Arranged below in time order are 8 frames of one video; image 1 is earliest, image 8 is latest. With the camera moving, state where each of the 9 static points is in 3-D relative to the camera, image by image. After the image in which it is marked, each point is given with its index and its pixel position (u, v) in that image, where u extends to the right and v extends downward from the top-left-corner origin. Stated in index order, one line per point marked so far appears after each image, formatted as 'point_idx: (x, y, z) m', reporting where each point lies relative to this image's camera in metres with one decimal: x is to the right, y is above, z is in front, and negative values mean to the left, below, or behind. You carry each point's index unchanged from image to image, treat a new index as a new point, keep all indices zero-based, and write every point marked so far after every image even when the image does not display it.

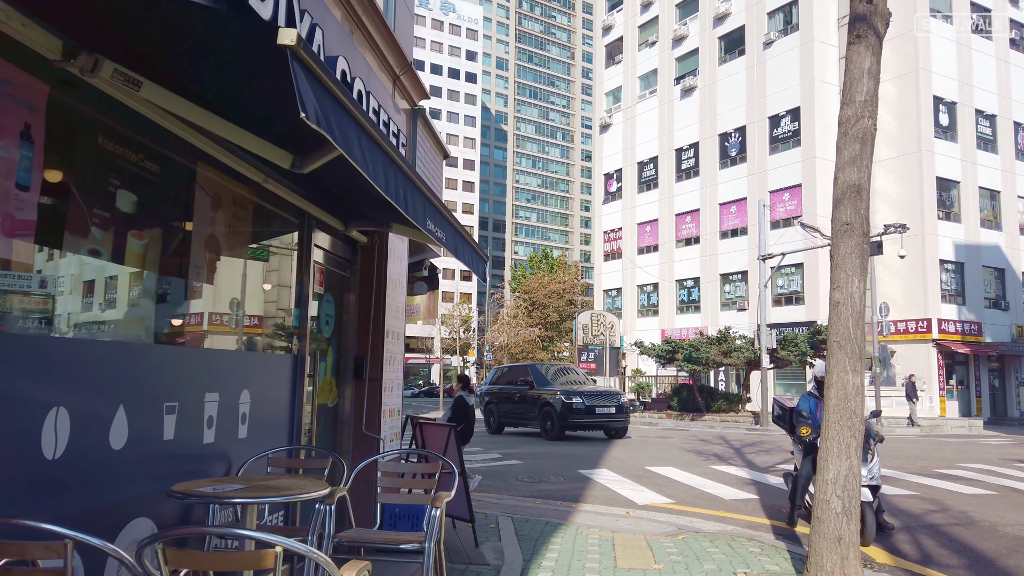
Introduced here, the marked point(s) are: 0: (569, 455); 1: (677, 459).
0: (+1.2, -3.6, +15.9) m
1: (+3.4, -3.5, +15.2) m
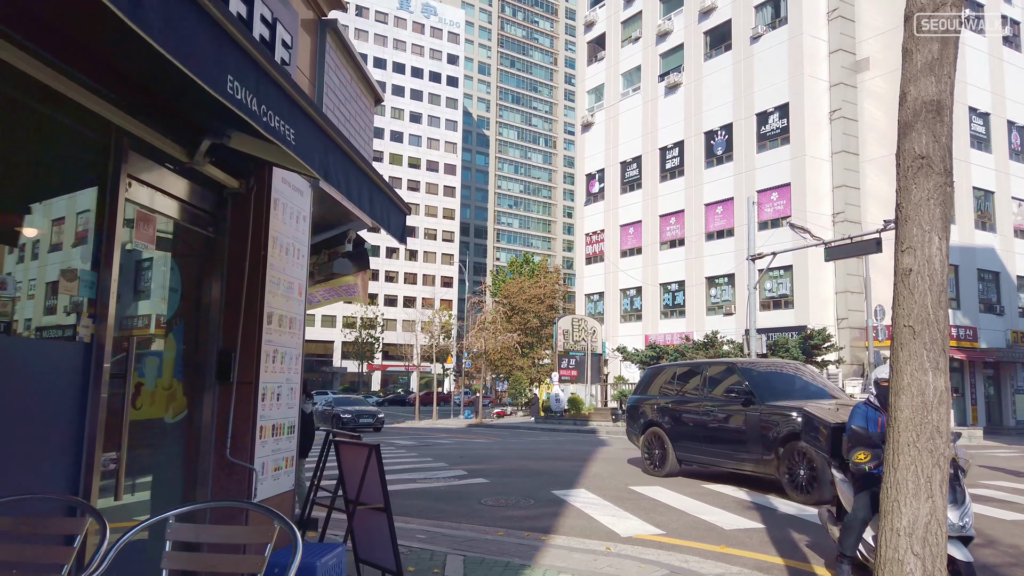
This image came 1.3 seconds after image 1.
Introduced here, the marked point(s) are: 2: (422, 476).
0: (+0.6, -3.5, +14.0) m
1: (+2.8, -3.4, +13.4) m
2: (-1.7, -3.5, +14.0) m
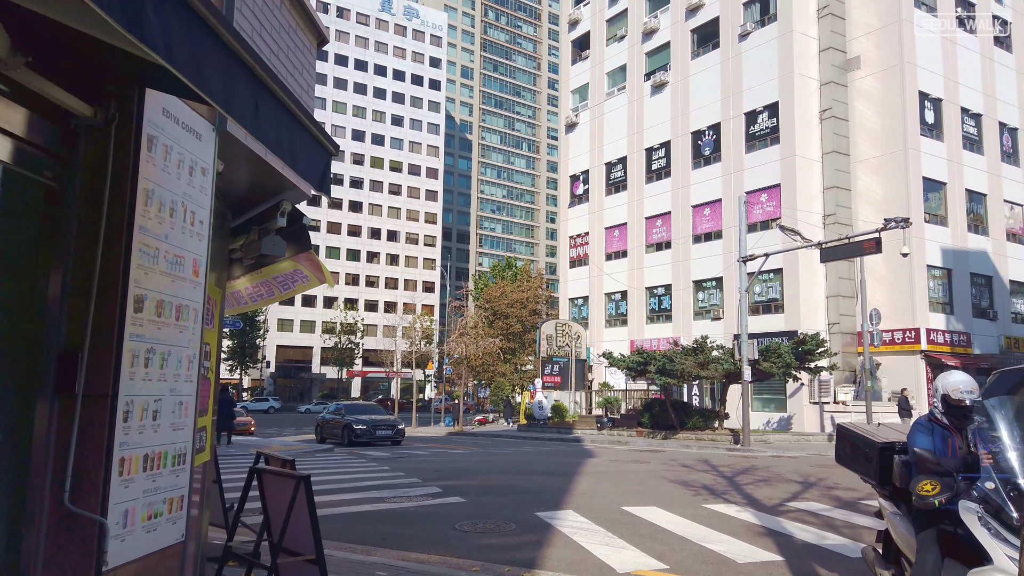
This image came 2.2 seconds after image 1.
0: (+0.3, -3.5, +12.7) m
1: (+2.4, -3.4, +12.1) m
2: (-2.1, -3.5, +12.7) m
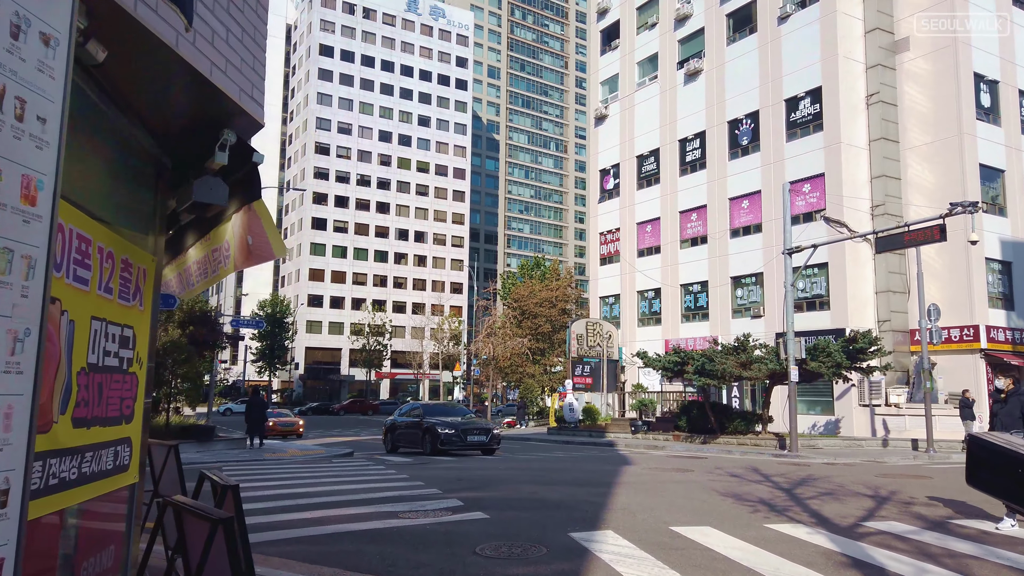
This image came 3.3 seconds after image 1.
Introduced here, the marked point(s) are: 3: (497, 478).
0: (+0.7, -3.3, +11.2) m
1: (+2.9, -3.2, +10.6) m
2: (-1.6, -3.3, +11.3) m
3: (-0.3, -3.6, +14.2) m
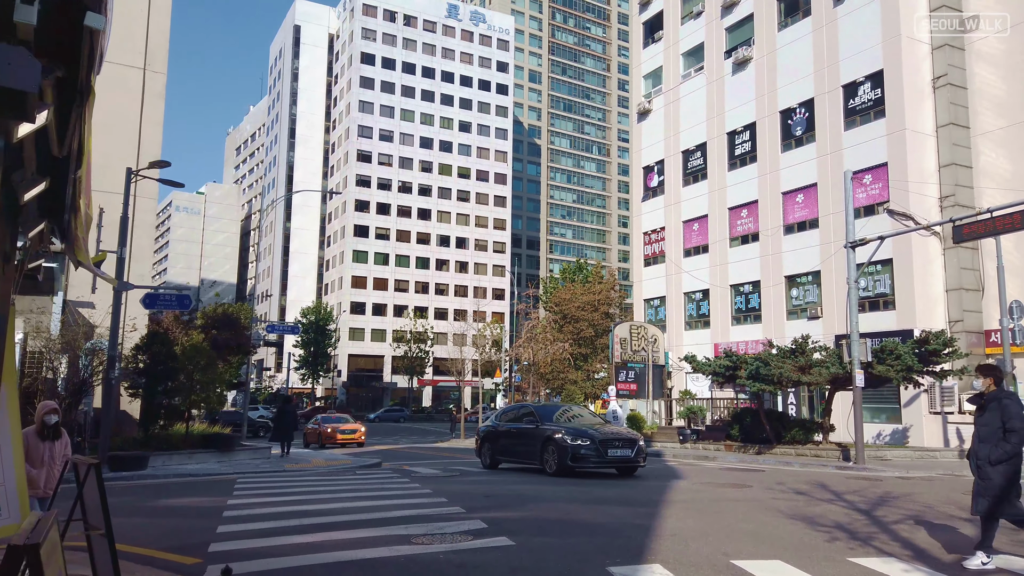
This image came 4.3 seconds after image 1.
0: (+1.1, -3.1, +9.7) m
1: (+3.2, -3.0, +8.9) m
2: (-1.2, -3.2, +9.8) m
3: (+0.3, -3.5, +12.7) m
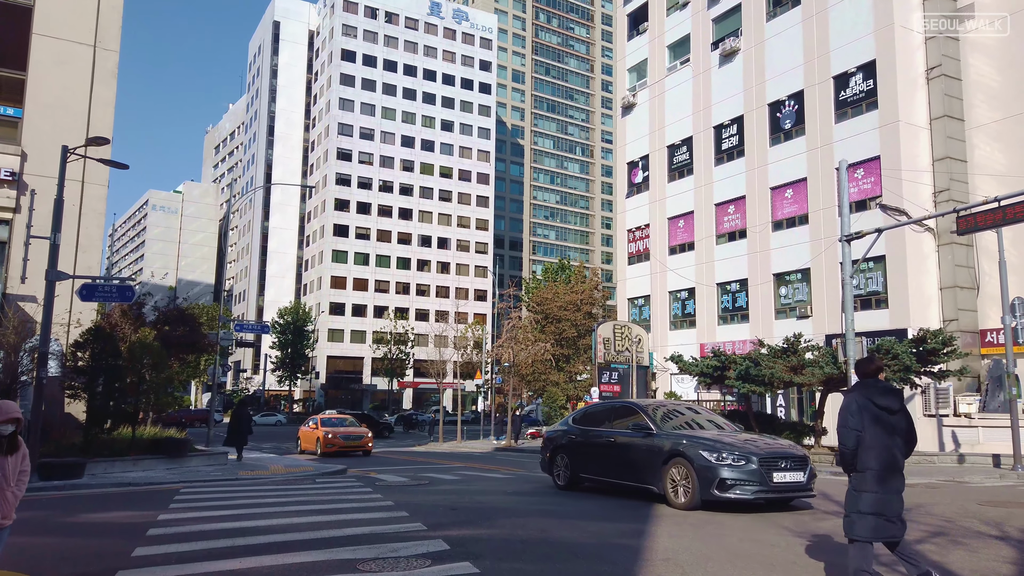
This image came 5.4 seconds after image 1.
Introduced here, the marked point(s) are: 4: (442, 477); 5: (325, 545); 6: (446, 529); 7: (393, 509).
0: (+0.7, -2.9, +8.3) m
1: (+2.9, -2.8, +7.5) m
2: (-1.6, -3.0, +8.4) m
3: (-0.2, -3.3, +11.3) m
4: (-1.6, -4.3, +17.1) m
5: (-2.2, -3.1, +8.9) m
6: (-0.8, -3.1, +9.6) m
7: (-1.8, -3.4, +11.4) m
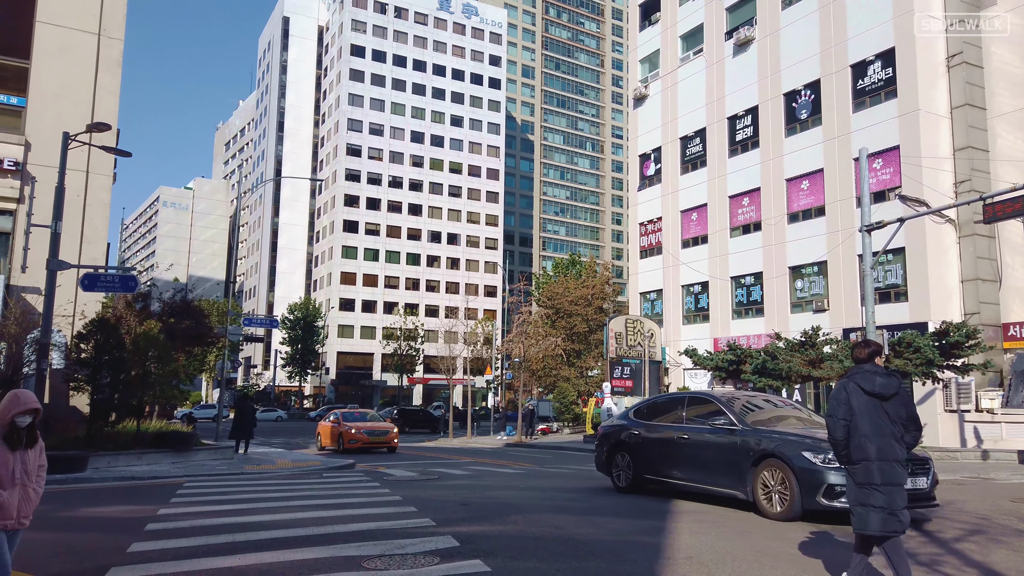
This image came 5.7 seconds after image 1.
0: (+0.9, -2.7, +7.8) m
1: (+3.0, -2.6, +7.1) m
2: (-1.4, -2.8, +8.0) m
3: (0.0, -3.1, +10.8) m
4: (-1.4, -4.1, +16.7) m
5: (-2.1, -2.9, +8.5) m
6: (-0.7, -2.9, +9.2) m
7: (-1.6, -3.2, +11.0) m
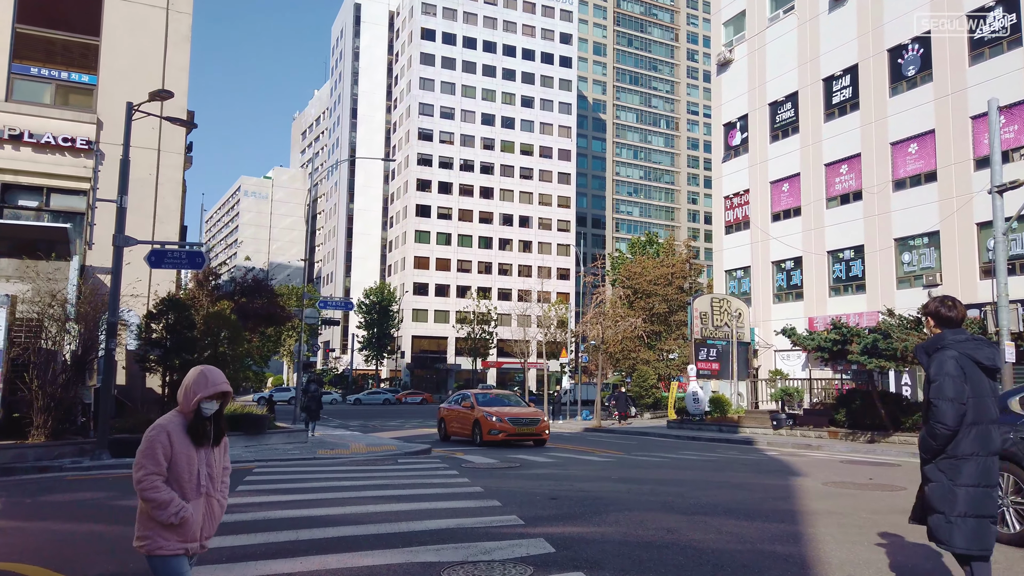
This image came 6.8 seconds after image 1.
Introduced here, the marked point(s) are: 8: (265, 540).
0: (+1.8, -2.4, +6.4) m
1: (+3.8, -2.2, +5.5) m
2: (-0.5, -2.4, +6.8) m
3: (+1.2, -2.7, +9.5) m
4: (+0.4, -3.6, +15.5) m
5: (-1.1, -2.5, +7.4) m
6: (+0.4, -2.5, +7.9) m
7: (-0.4, -2.8, +9.9) m
8: (-2.6, -2.6, +7.8) m
